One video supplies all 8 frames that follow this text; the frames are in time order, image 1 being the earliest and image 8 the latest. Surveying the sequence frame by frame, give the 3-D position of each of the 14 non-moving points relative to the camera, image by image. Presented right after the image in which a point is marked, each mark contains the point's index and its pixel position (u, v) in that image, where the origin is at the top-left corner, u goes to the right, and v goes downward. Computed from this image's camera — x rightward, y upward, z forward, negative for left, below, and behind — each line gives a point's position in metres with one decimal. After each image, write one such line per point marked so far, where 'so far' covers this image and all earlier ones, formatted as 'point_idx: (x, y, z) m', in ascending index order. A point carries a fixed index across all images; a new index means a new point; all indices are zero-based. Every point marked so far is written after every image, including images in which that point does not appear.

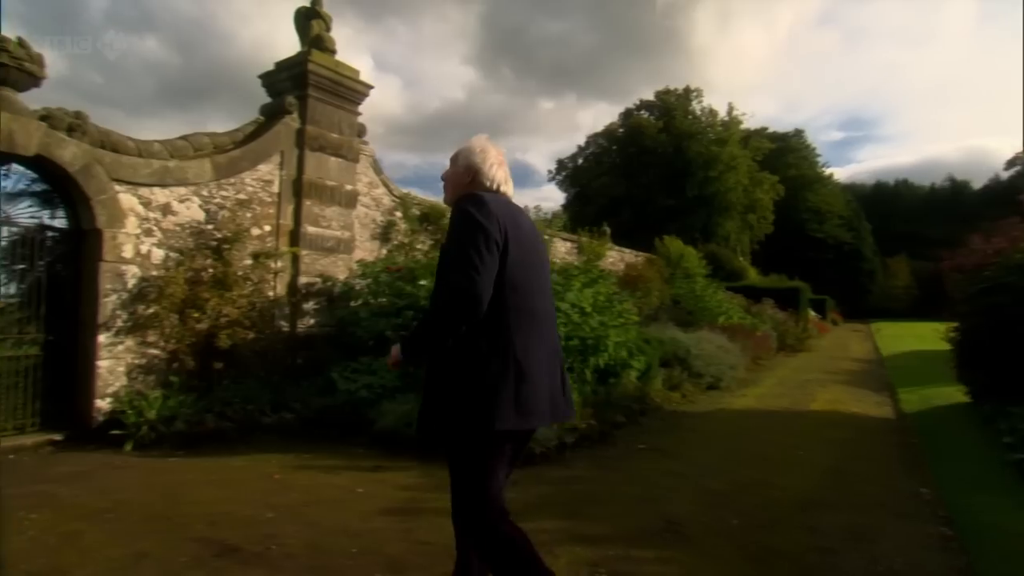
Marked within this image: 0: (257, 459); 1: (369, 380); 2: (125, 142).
0: (-2.4, -1.6, +5.7) m
1: (-1.5, -1.0, +6.7) m
2: (-4.3, +1.6, +6.7) m
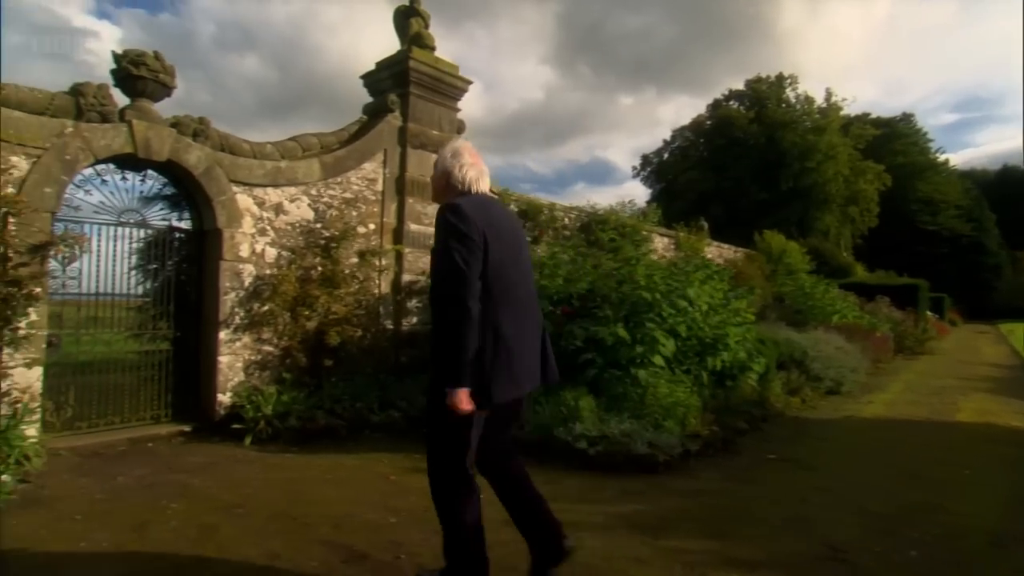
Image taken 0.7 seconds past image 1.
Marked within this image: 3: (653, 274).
0: (-1.3, -1.6, +5.7) m
1: (-0.4, -1.0, +6.5) m
2: (-3.1, +1.6, +6.9) m
3: (+1.5, +0.1, +6.6) m
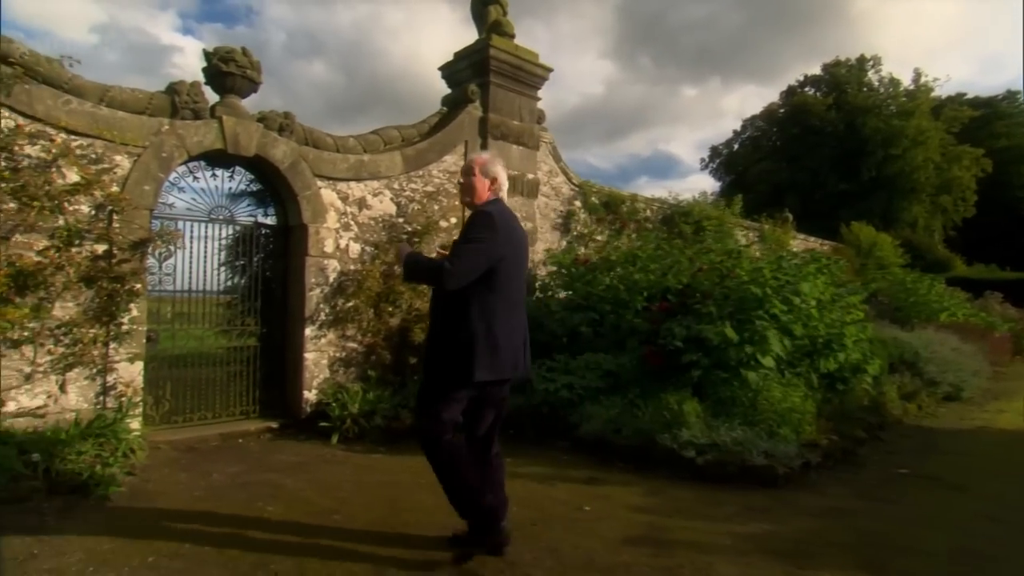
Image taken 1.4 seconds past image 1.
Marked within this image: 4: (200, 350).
0: (-0.4, -1.5, +5.4) m
1: (+0.6, -0.9, +6.1) m
2: (-2.1, +1.7, +6.8) m
3: (+2.5, +0.2, +6.1) m
4: (-3.1, -0.6, +6.2) m
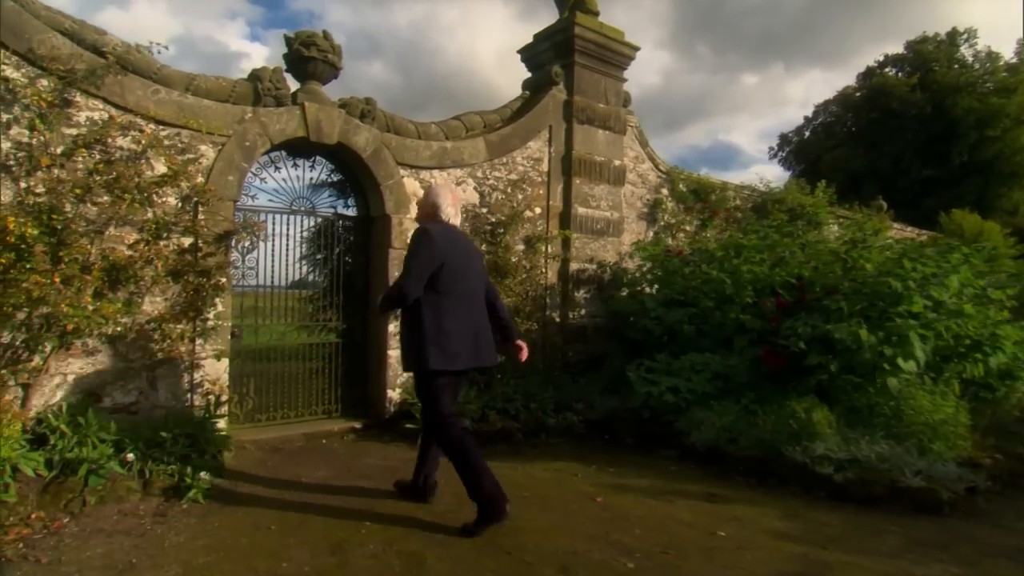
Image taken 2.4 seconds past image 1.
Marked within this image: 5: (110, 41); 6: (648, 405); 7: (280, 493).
0: (+0.4, -1.5, +5.0) m
1: (+1.5, -0.9, +5.6) m
2: (-1.1, +1.7, +6.5) m
3: (+3.3, +0.3, +5.4) m
4: (-2.2, -0.6, +6.0) m
5: (-3.3, +2.0, +5.0) m
6: (+1.3, -1.1, +5.7) m
7: (-1.7, -1.5, +4.3) m
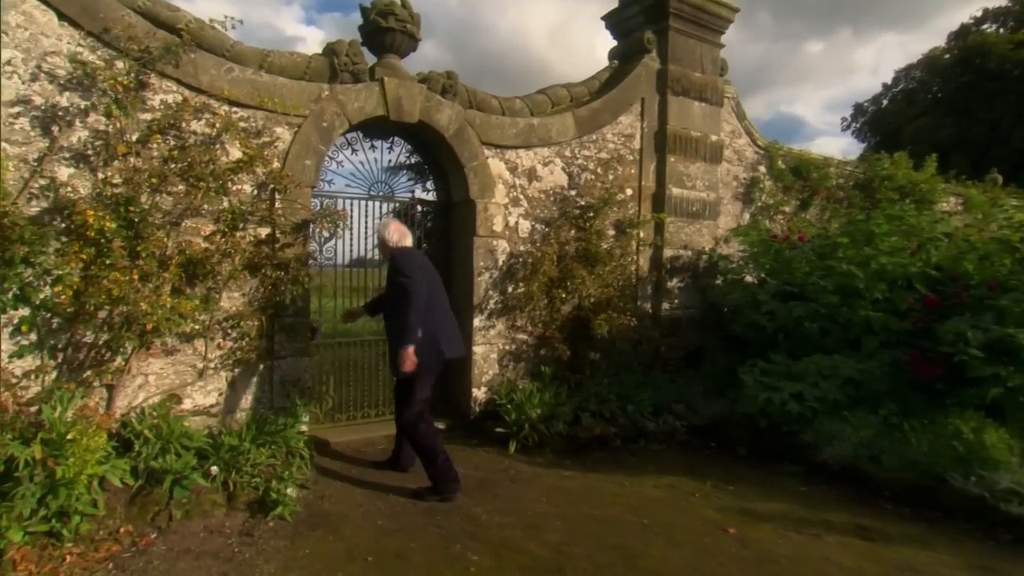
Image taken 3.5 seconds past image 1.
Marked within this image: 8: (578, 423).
0: (+1.2, -1.5, +4.4) m
1: (+2.3, -0.8, +4.9) m
2: (-0.2, +1.8, +5.9) m
3: (+4.1, +0.3, +4.5) m
4: (-1.4, -0.5, +5.6) m
5: (-2.5, +2.1, +4.6) m
6: (+2.1, -1.0, +5.1) m
7: (-0.9, -1.4, +3.9) m
8: (+0.6, -1.2, +5.5) m
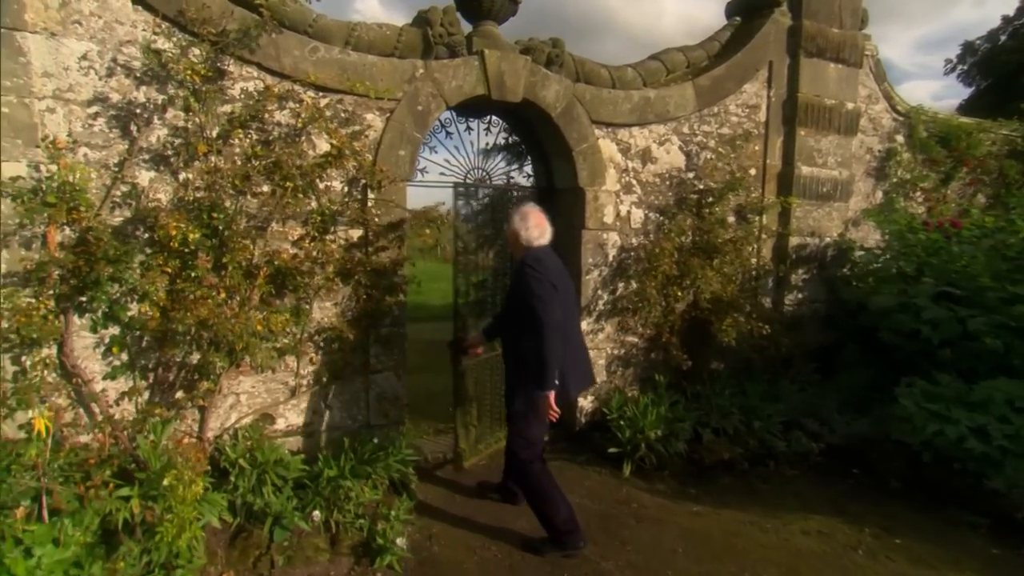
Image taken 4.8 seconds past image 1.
0: (+2.0, -1.6, +3.8) m
1: (+3.1, -0.9, +4.1) m
2: (+0.7, +1.8, +5.2) m
3: (+4.9, +0.2, +3.4) m
4: (-0.4, -0.5, +5.1) m
5: (-1.6, +2.0, +4.0) m
6: (+3.0, -1.1, +4.3) m
7: (-0.2, -1.6, +3.5) m
8: (+1.5, -1.2, +4.9) m
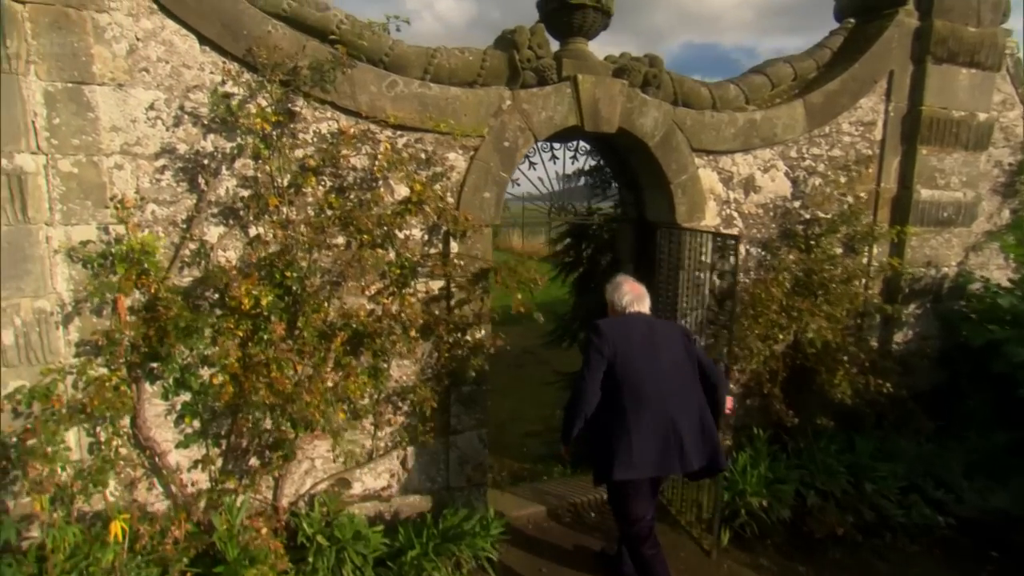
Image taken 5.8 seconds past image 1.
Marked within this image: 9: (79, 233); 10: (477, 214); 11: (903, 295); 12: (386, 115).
0: (+2.5, -2.0, +3.3) m
1: (+3.7, -1.3, +3.5) m
2: (+1.4, +1.5, +4.6) m
3: (+5.5, -0.3, +2.6) m
4: (+0.2, -0.8, +4.8) m
5: (-1.0, +1.6, +3.7) m
6: (+3.6, -1.5, +3.7) m
7: (+0.3, -2.0, +3.2) m
8: (+2.1, -1.6, +4.5) m
9: (-2.3, +0.3, +3.3) m
10: (-0.2, +0.5, +4.0) m
11: (+3.5, -0.1, +5.4) m
12: (-0.8, +1.1, +3.7) m
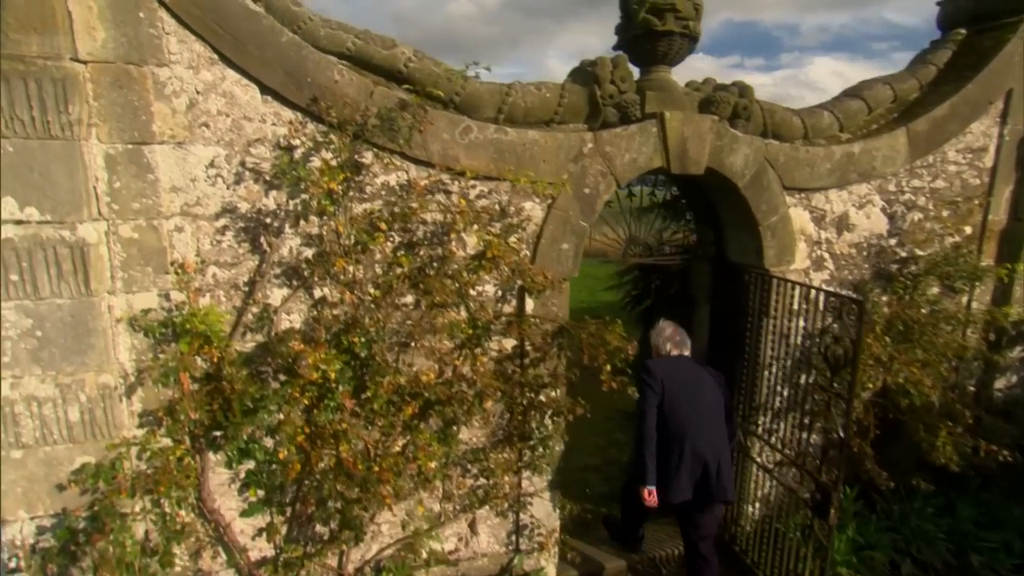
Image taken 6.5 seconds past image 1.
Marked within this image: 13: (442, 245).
0: (+2.9, -2.4, +3.0) m
1: (+4.1, -1.7, +3.1) m
2: (+1.9, +1.1, +4.2) m
3: (+5.8, -0.8, +2.1) m
4: (+0.7, -1.1, +4.5) m
5: (-0.5, +1.3, +3.4) m
6: (+4.0, -1.9, +3.3) m
7: (+0.8, -2.3, +3.0) m
8: (+2.6, -2.0, +4.1) m
9: (-1.9, -0.1, +3.1) m
10: (+0.2, +0.2, +3.7) m
11: (+4.0, -0.4, +4.9) m
12: (-0.3, +0.7, +3.5) m
13: (-0.4, +0.2, +3.4) m
